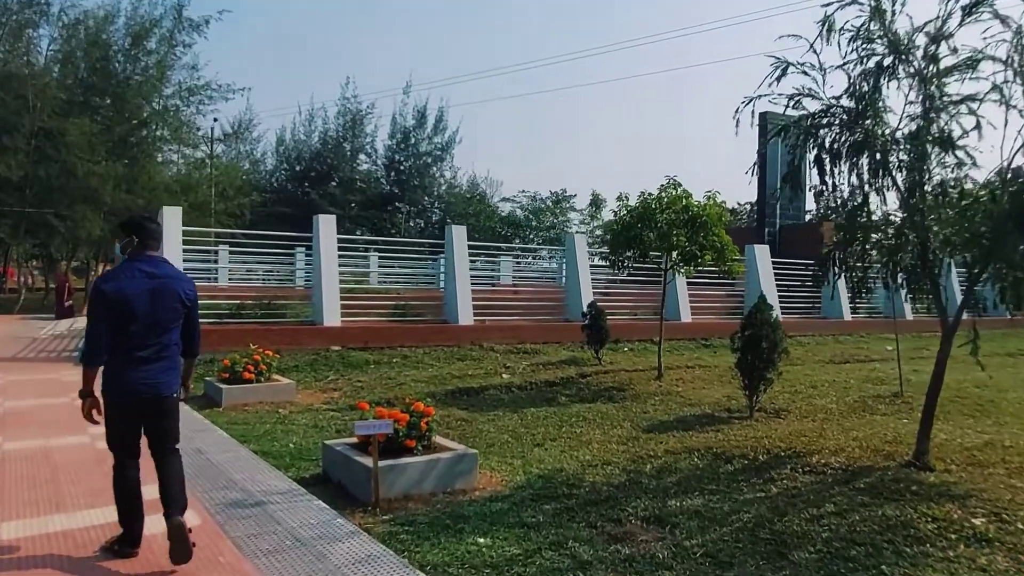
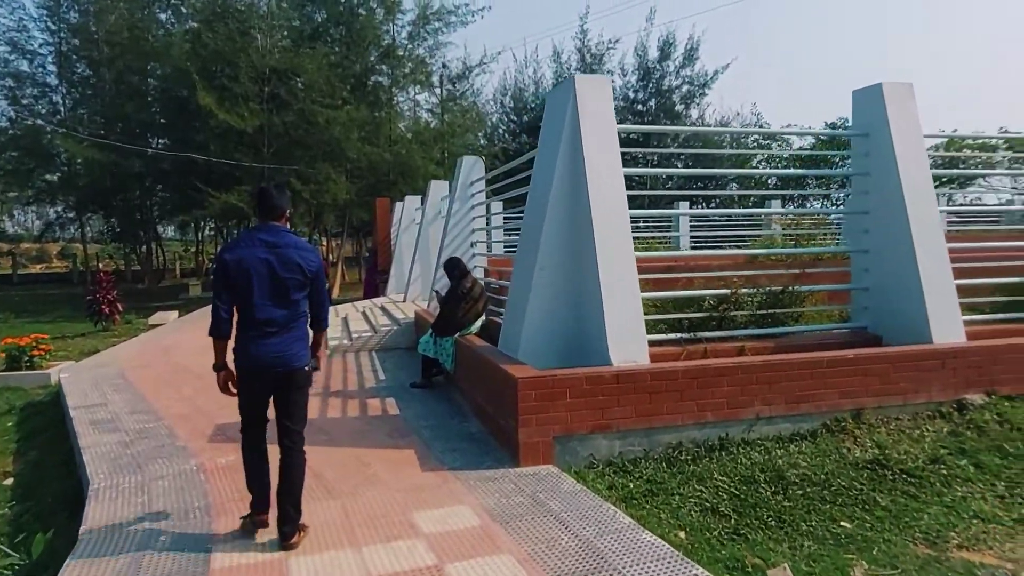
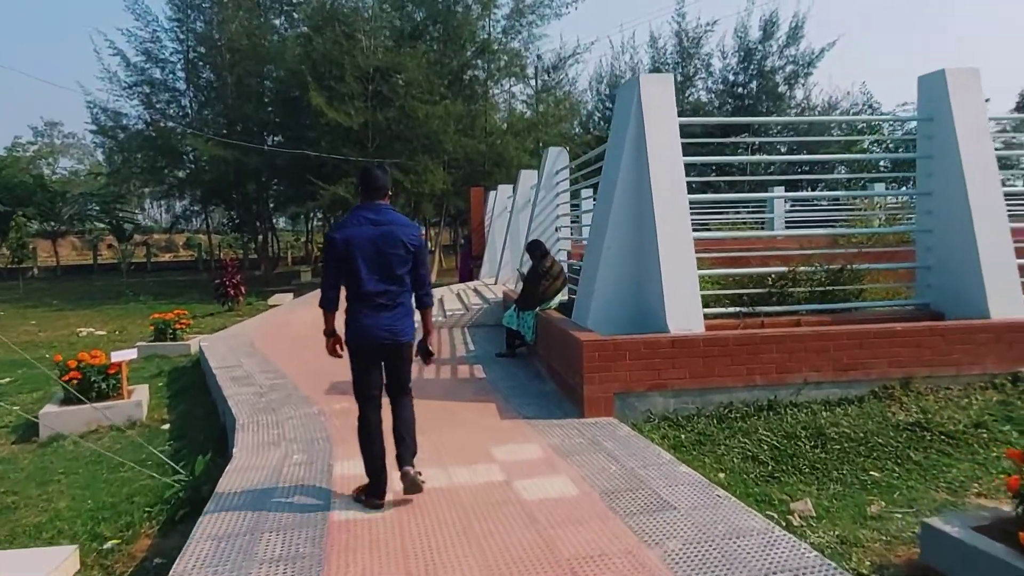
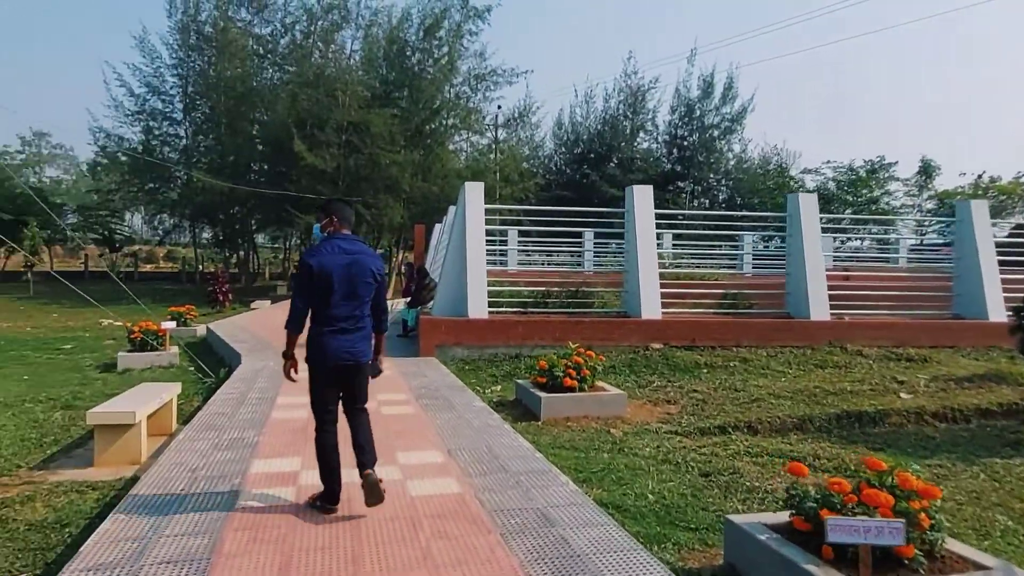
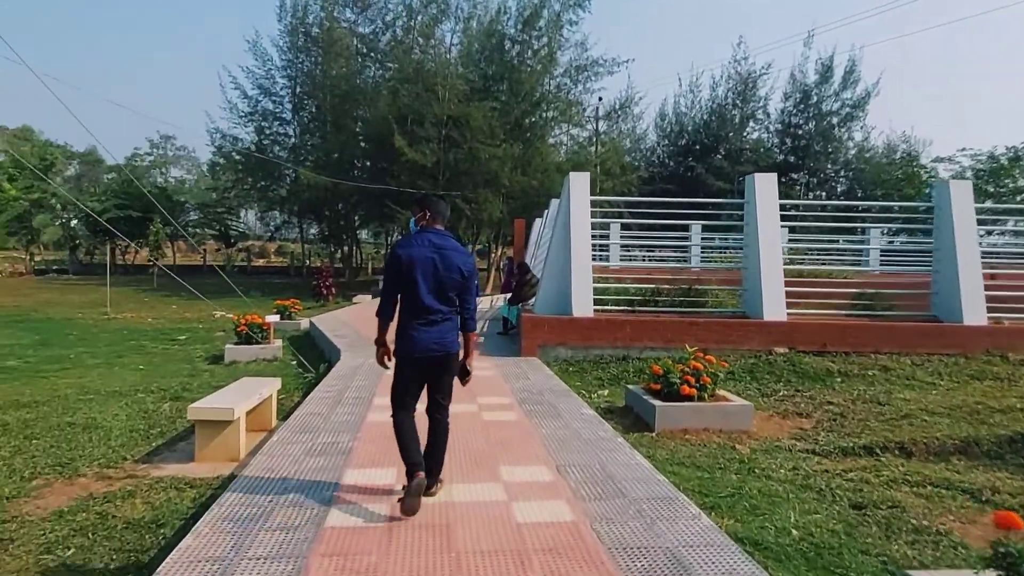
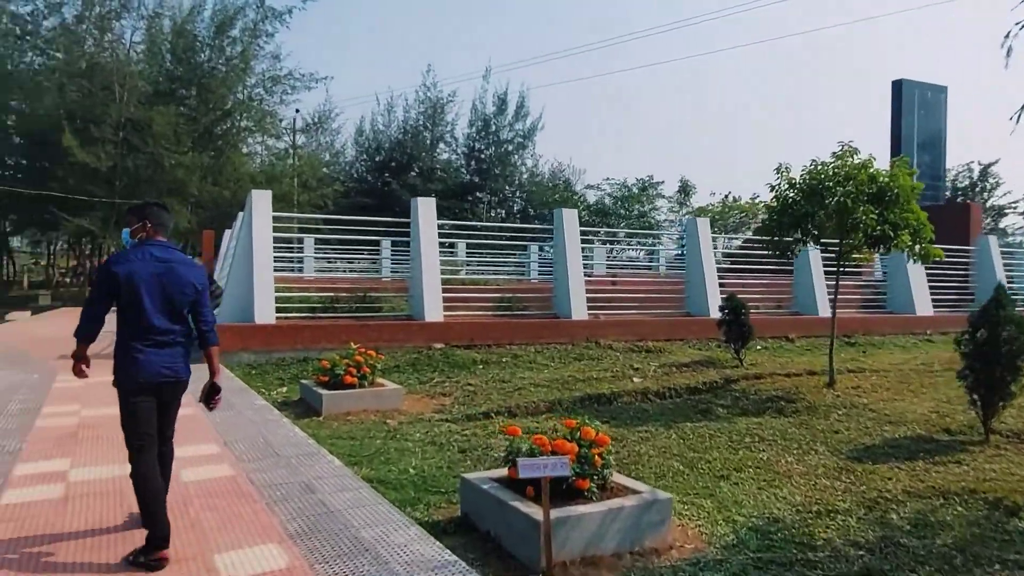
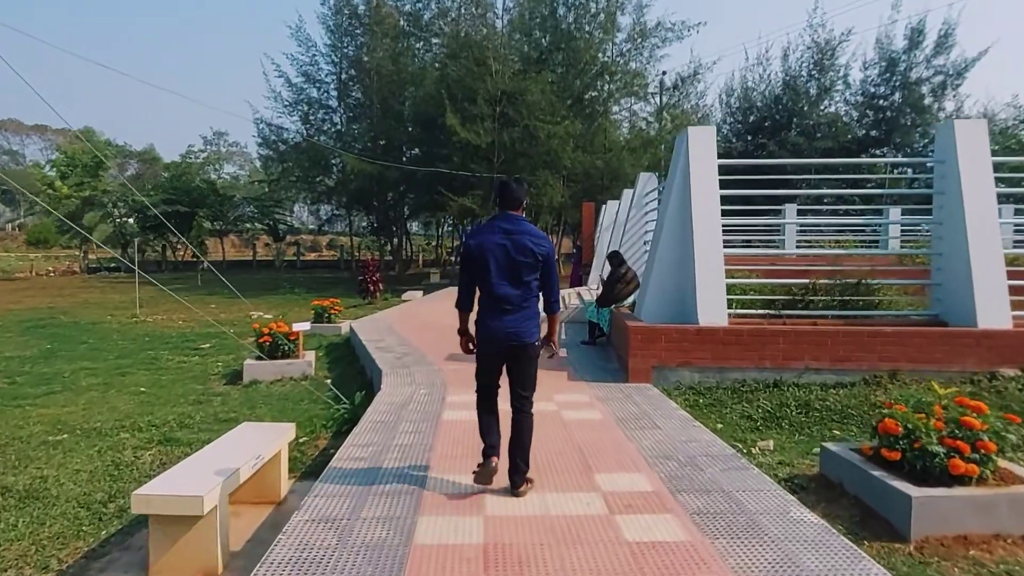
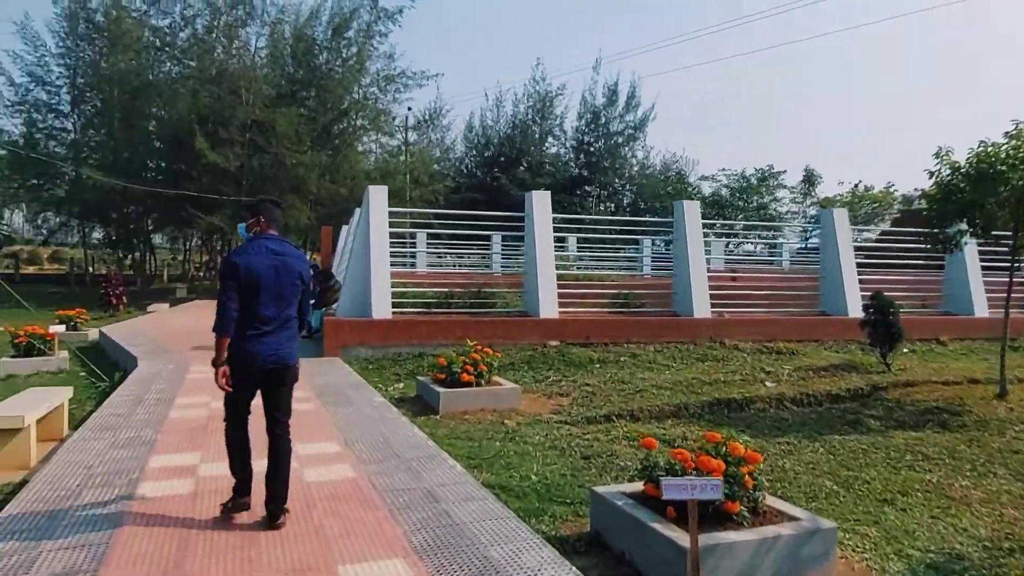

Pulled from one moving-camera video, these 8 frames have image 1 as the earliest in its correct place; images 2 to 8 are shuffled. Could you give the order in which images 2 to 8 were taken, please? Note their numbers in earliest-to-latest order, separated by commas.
6, 8, 4, 5, 7, 3, 2
